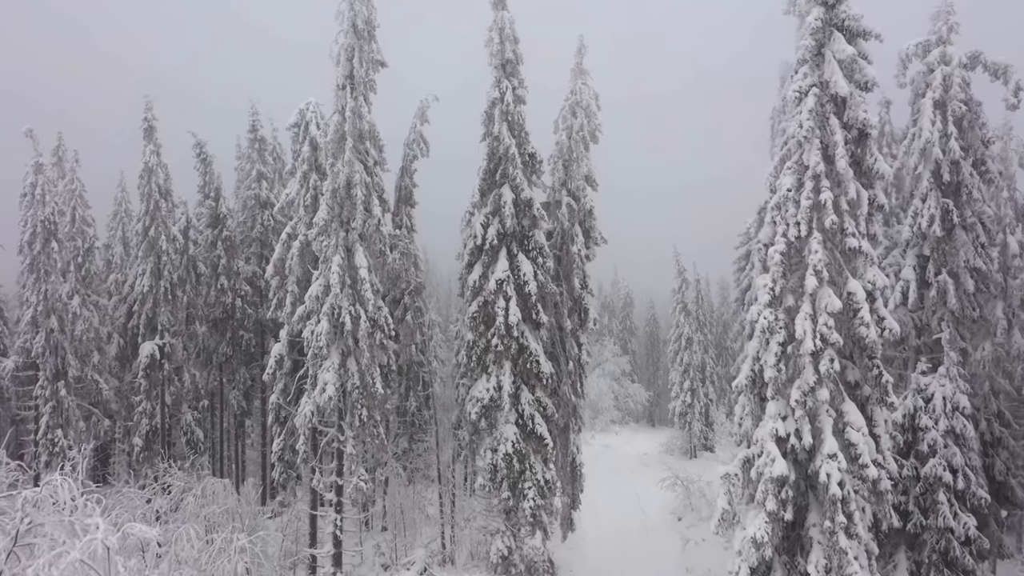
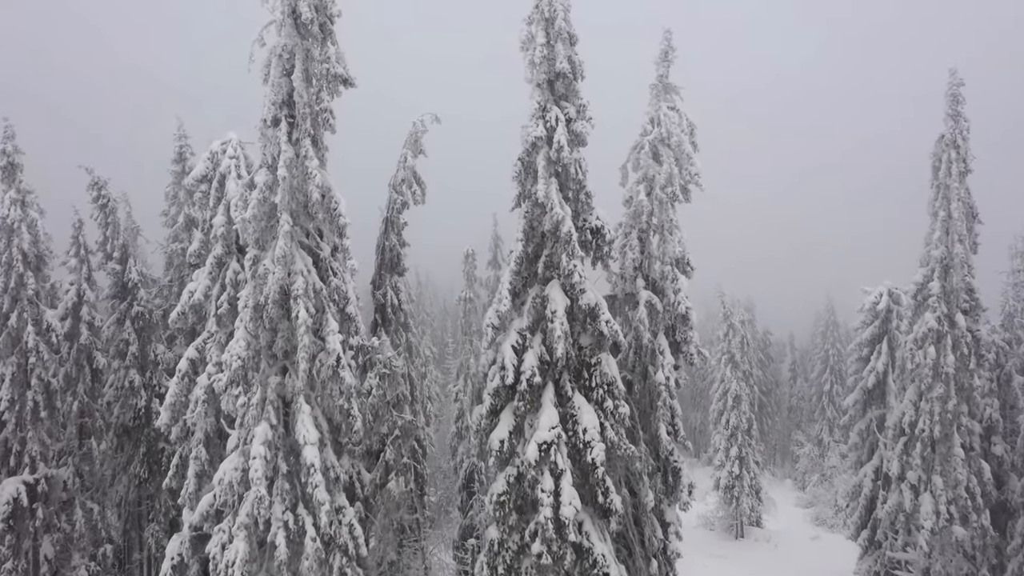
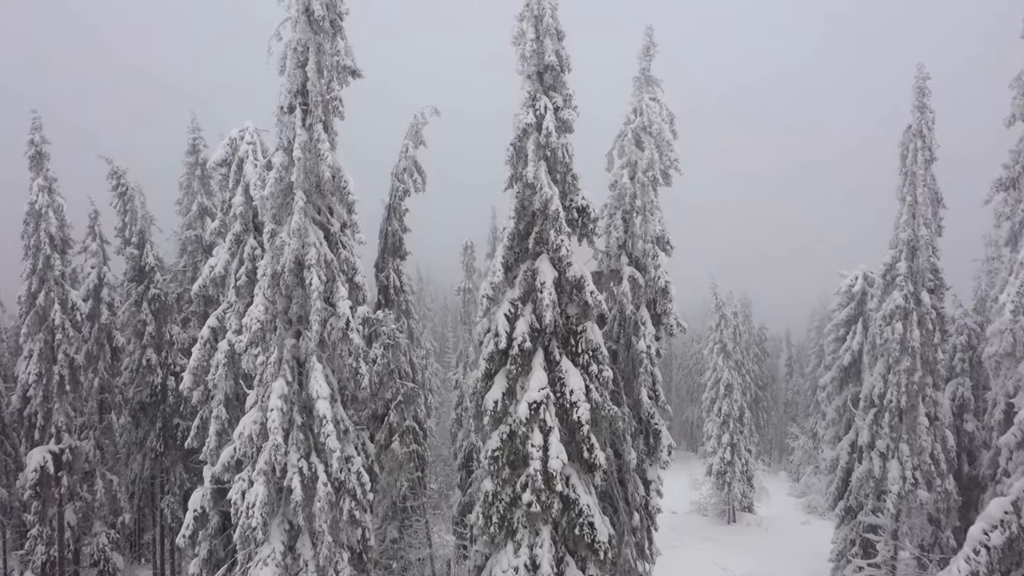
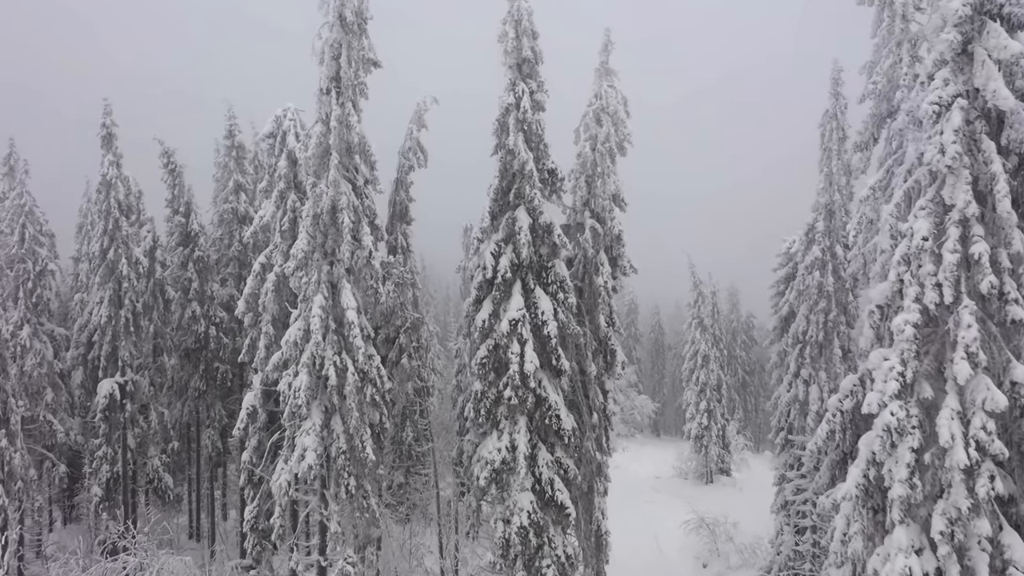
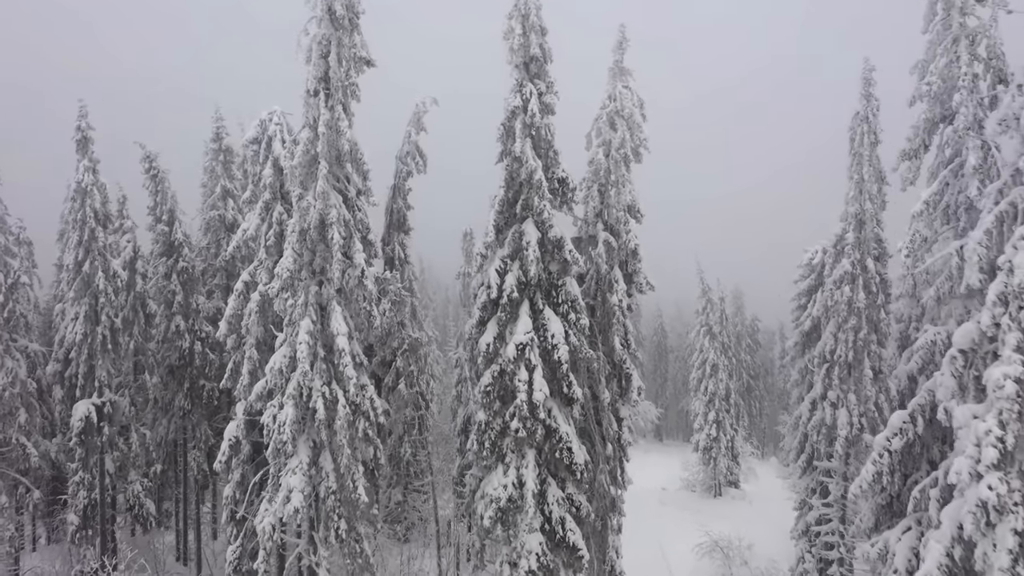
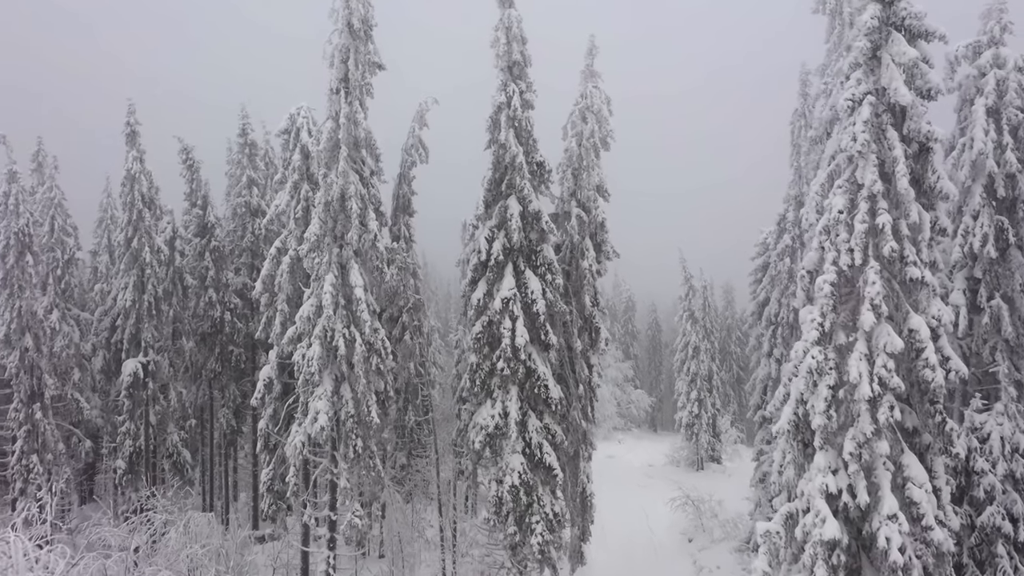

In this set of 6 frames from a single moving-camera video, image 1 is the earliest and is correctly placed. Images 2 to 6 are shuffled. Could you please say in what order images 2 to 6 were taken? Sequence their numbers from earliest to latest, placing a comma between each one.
6, 4, 5, 3, 2
